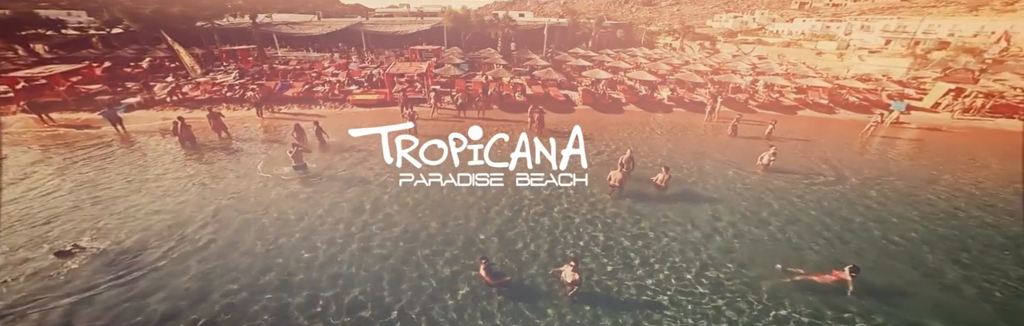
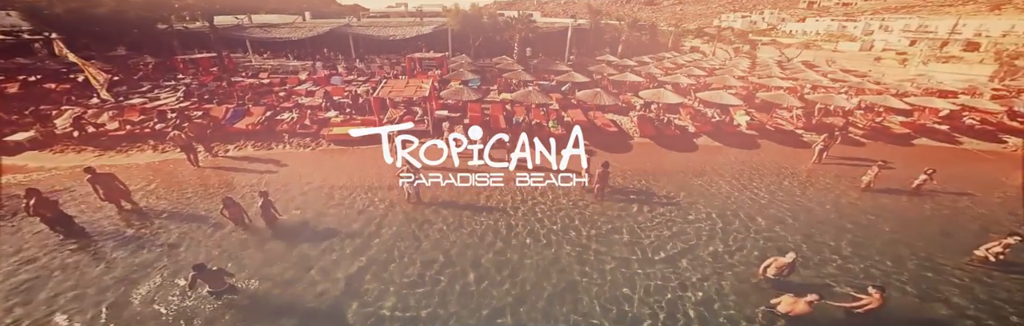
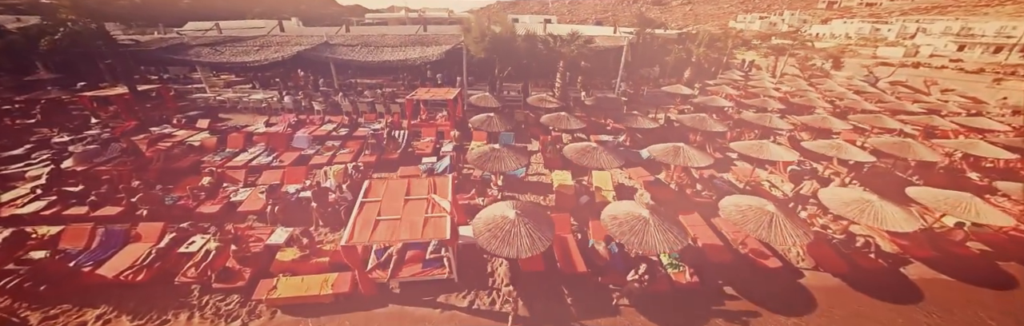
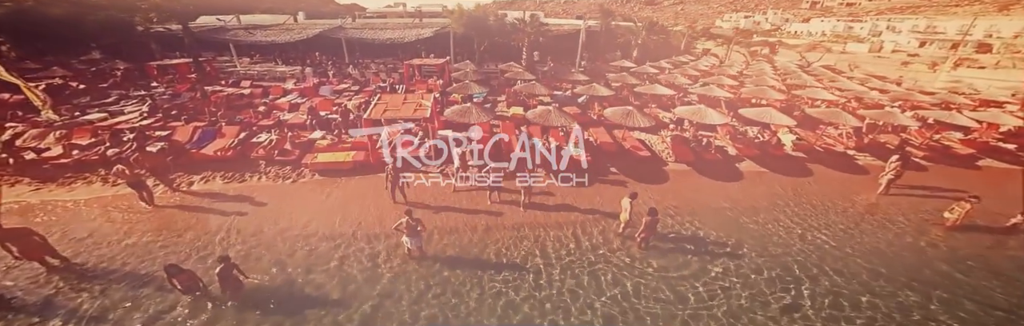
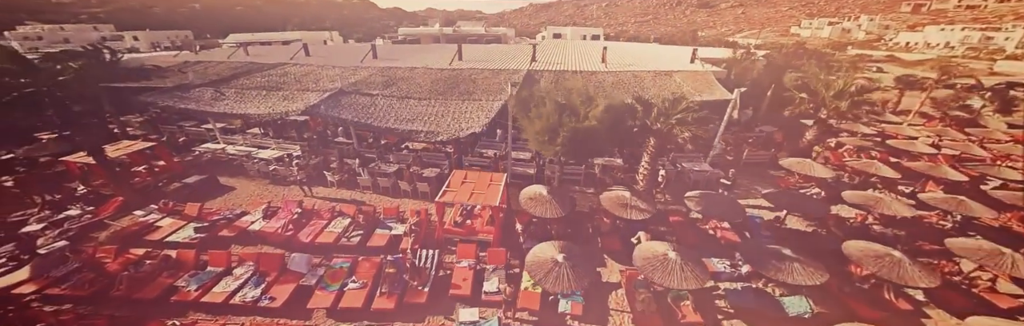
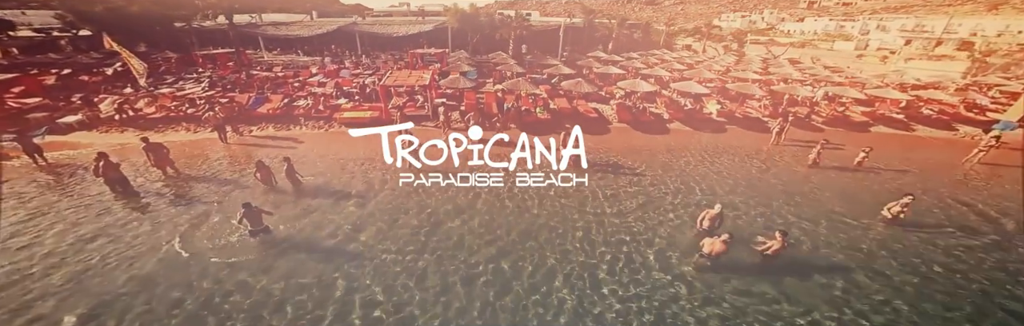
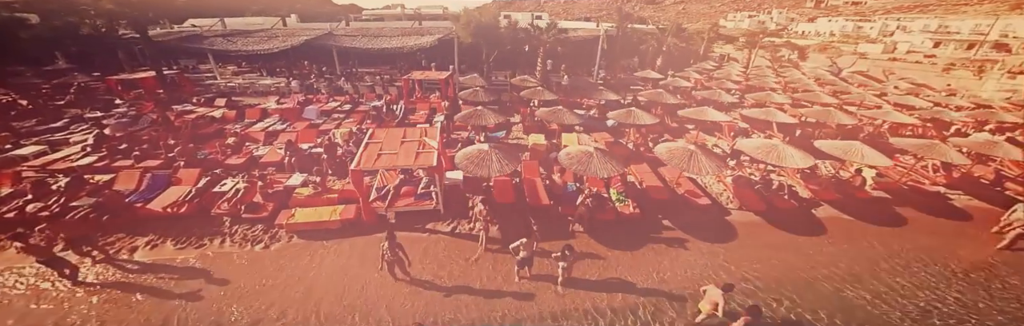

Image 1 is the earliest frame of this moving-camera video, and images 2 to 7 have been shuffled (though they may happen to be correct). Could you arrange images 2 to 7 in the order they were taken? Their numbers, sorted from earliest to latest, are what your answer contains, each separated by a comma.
6, 2, 4, 7, 3, 5
